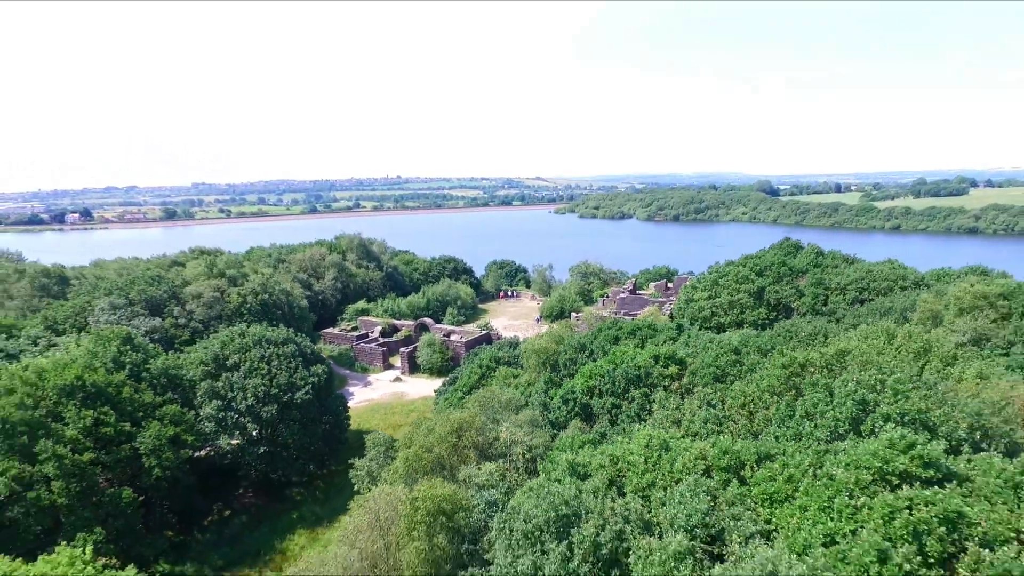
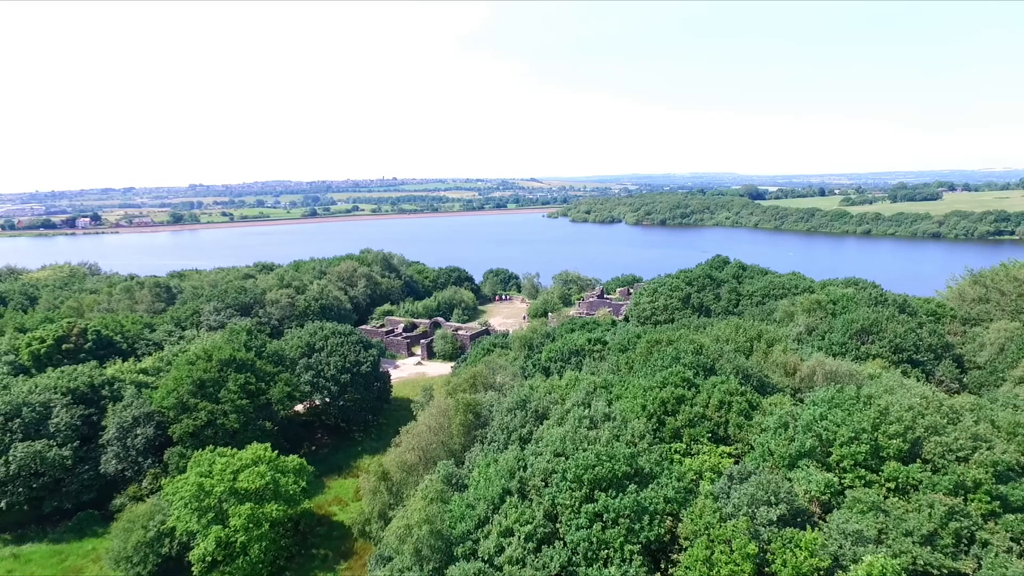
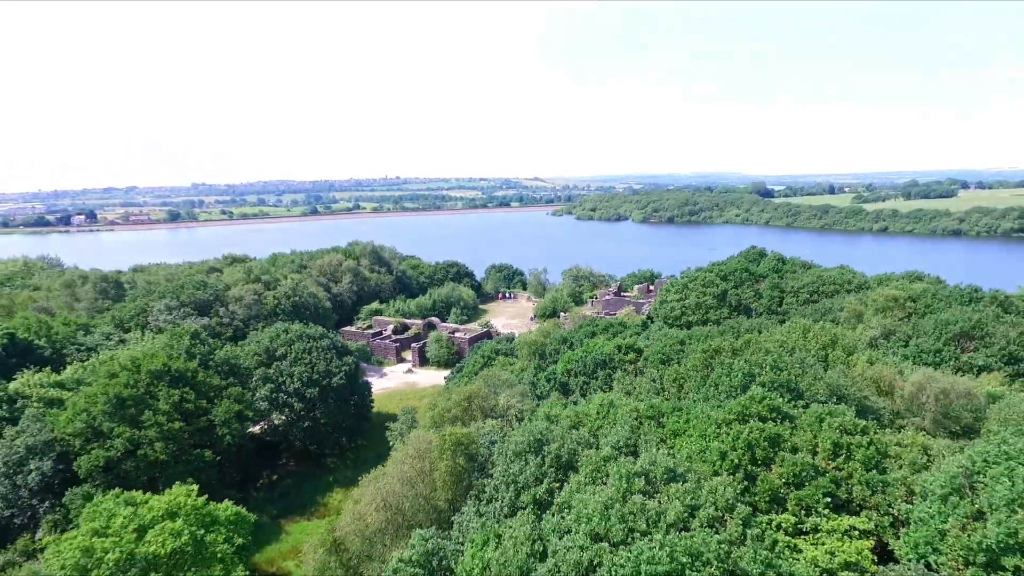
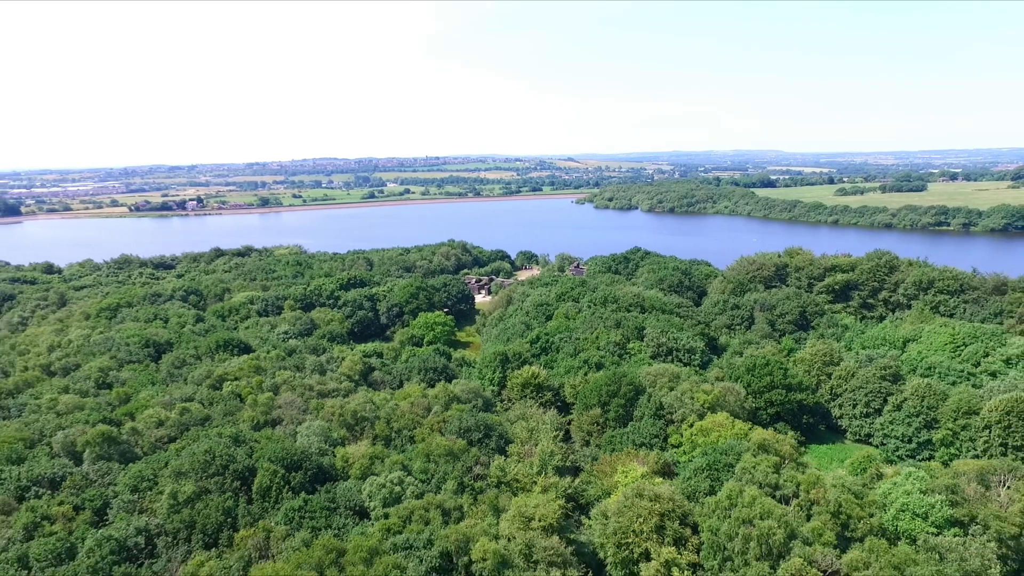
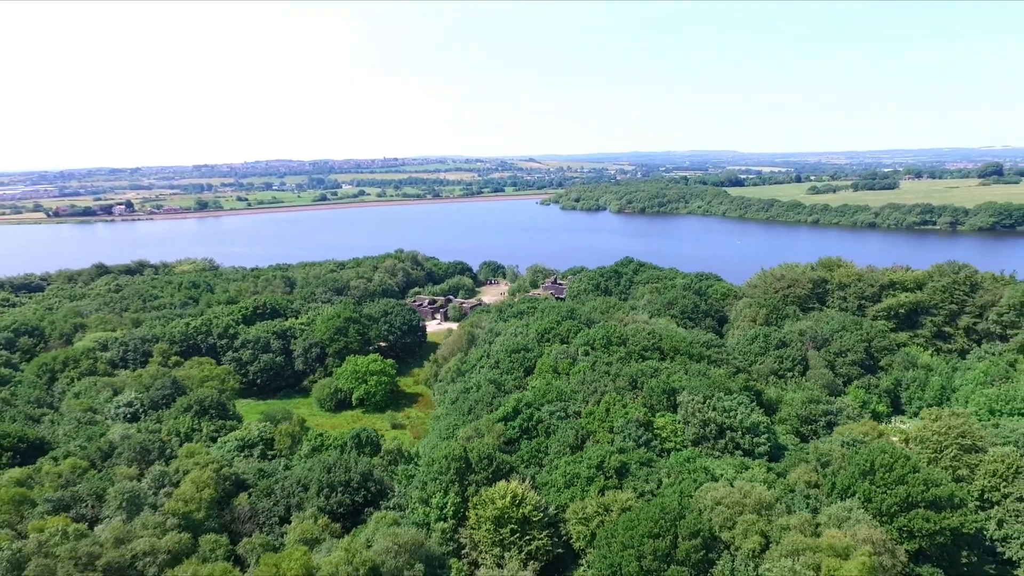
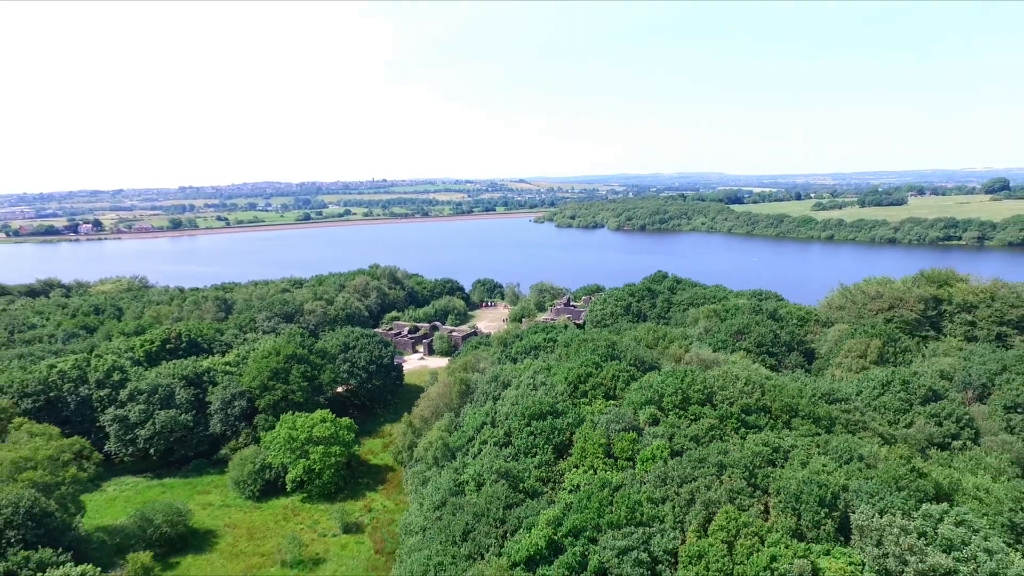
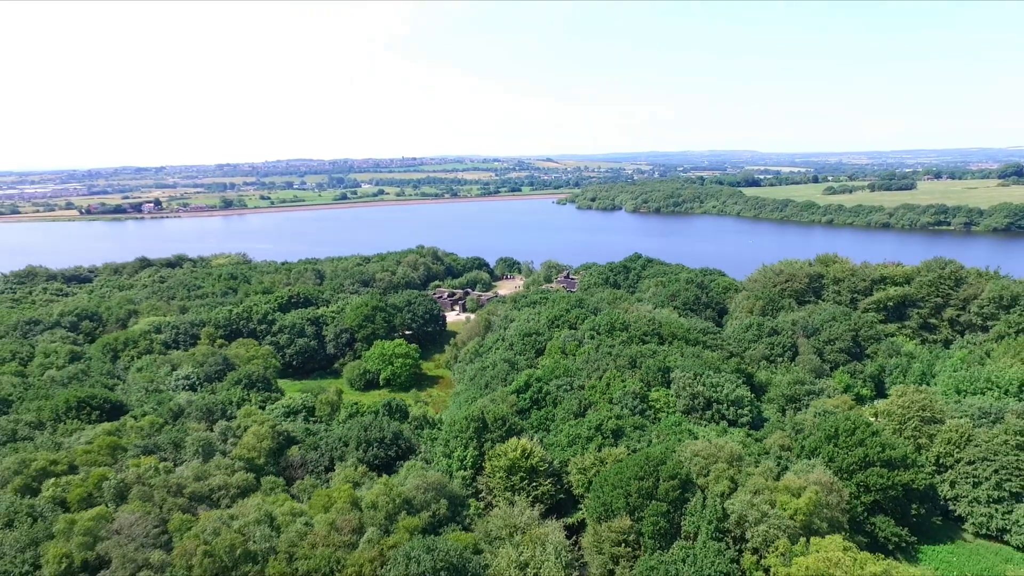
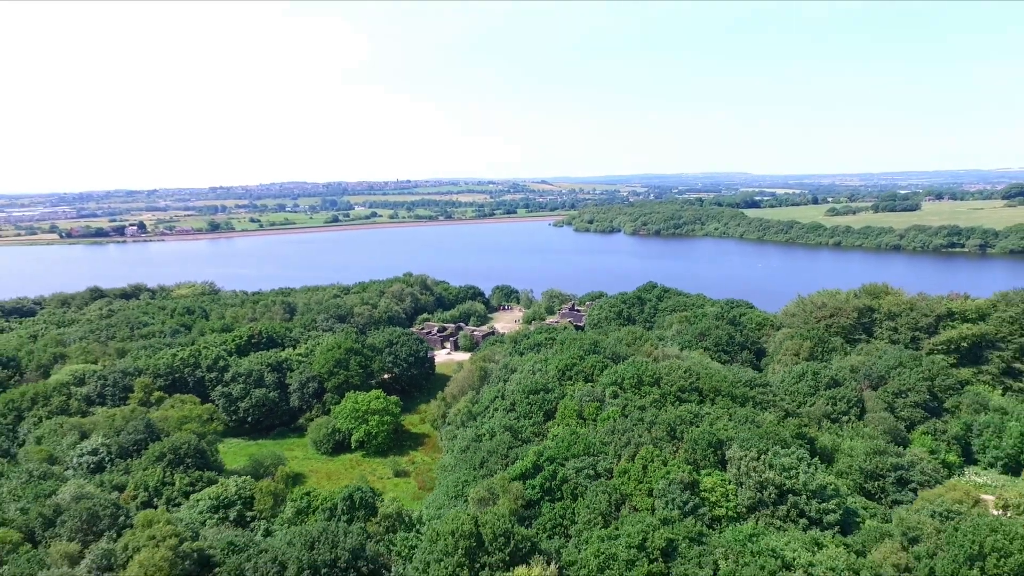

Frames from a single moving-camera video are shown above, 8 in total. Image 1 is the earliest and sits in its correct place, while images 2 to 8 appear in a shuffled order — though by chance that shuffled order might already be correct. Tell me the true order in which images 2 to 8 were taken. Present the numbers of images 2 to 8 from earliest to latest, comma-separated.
3, 2, 6, 8, 5, 7, 4
